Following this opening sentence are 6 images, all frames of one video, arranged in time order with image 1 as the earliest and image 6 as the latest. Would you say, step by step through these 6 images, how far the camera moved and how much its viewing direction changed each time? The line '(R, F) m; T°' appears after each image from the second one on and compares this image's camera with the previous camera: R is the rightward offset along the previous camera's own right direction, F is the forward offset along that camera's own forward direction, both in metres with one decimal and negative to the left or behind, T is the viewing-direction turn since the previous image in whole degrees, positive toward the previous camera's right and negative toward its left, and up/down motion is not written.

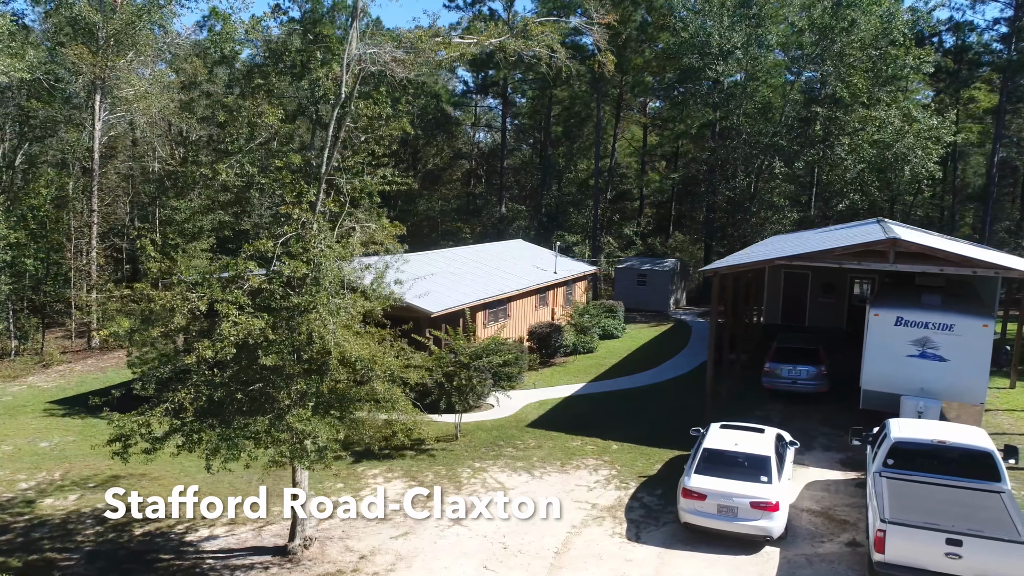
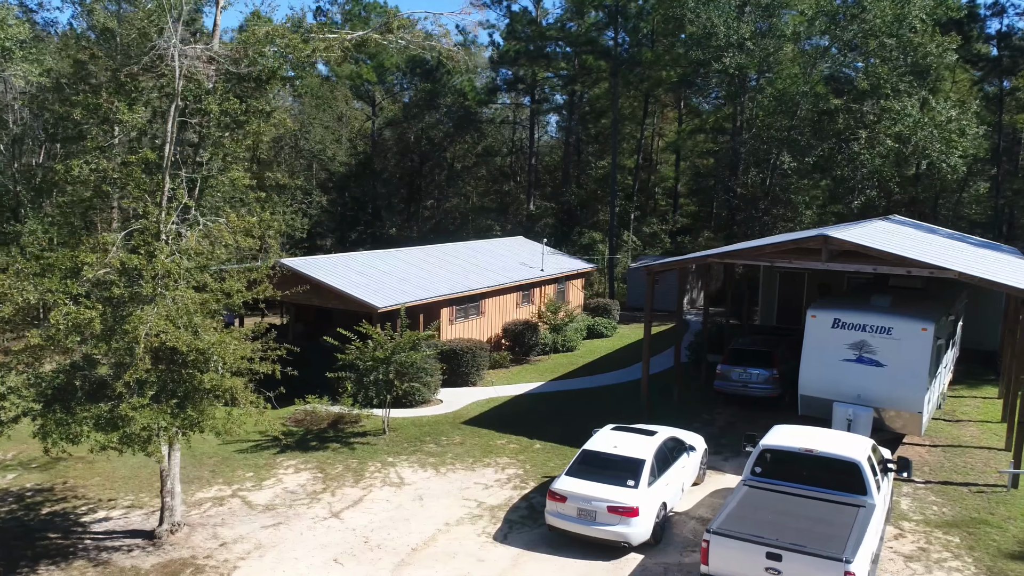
(+2.7, +0.2) m; -5°
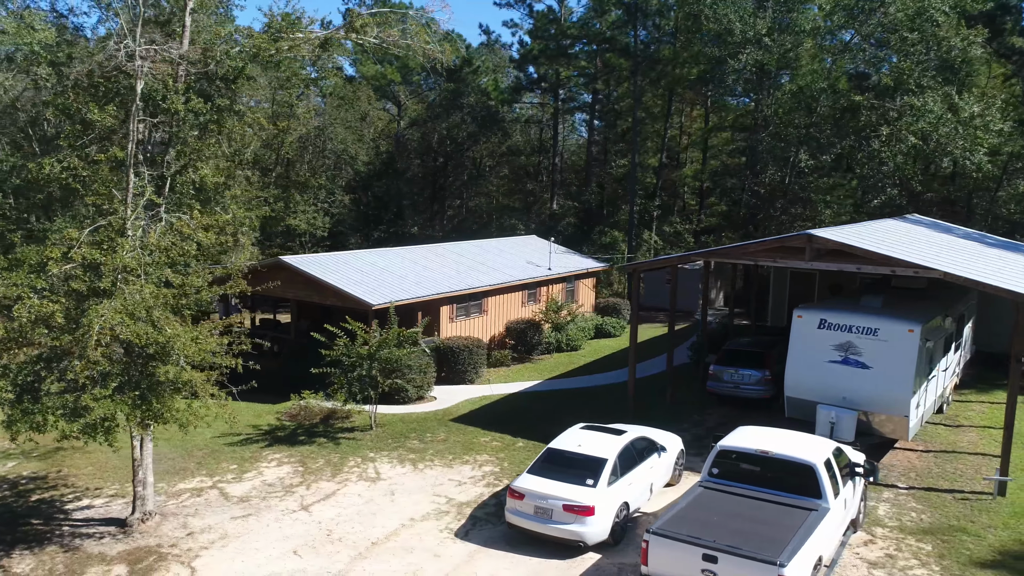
(+1.0, 0.0) m; -3°
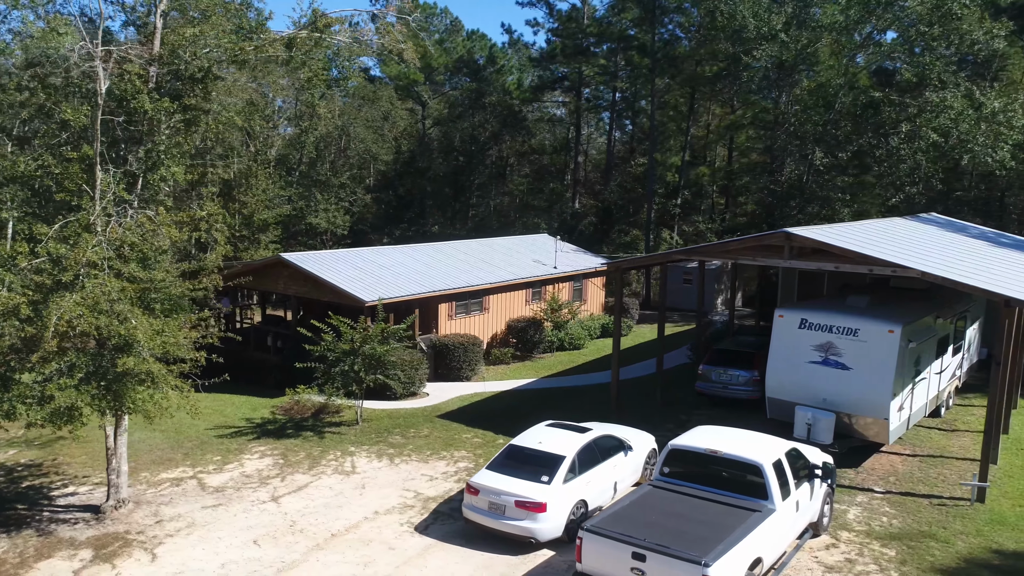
(+1.0, 0.0) m; -3°
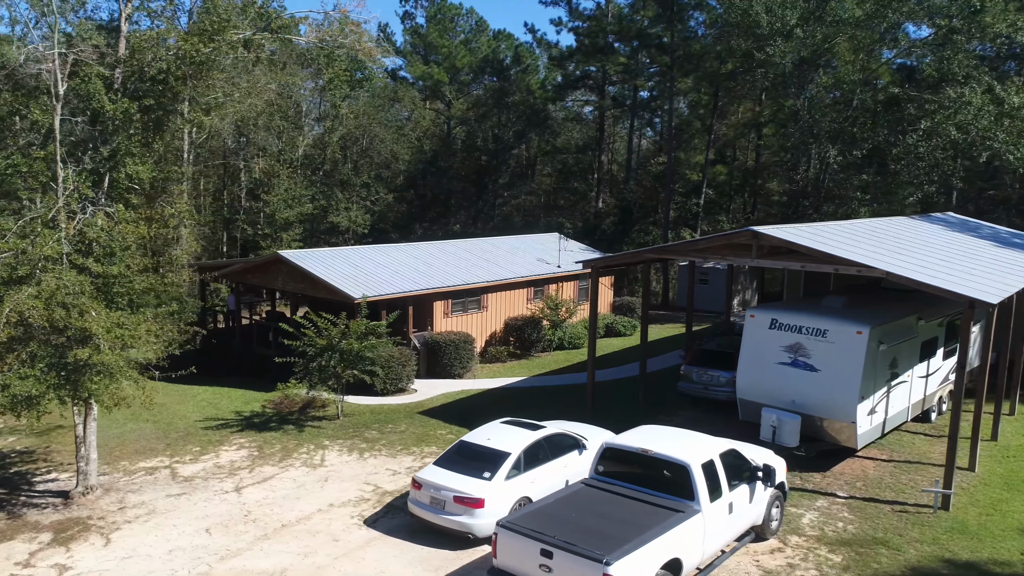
(+1.3, 0.0) m; -3°
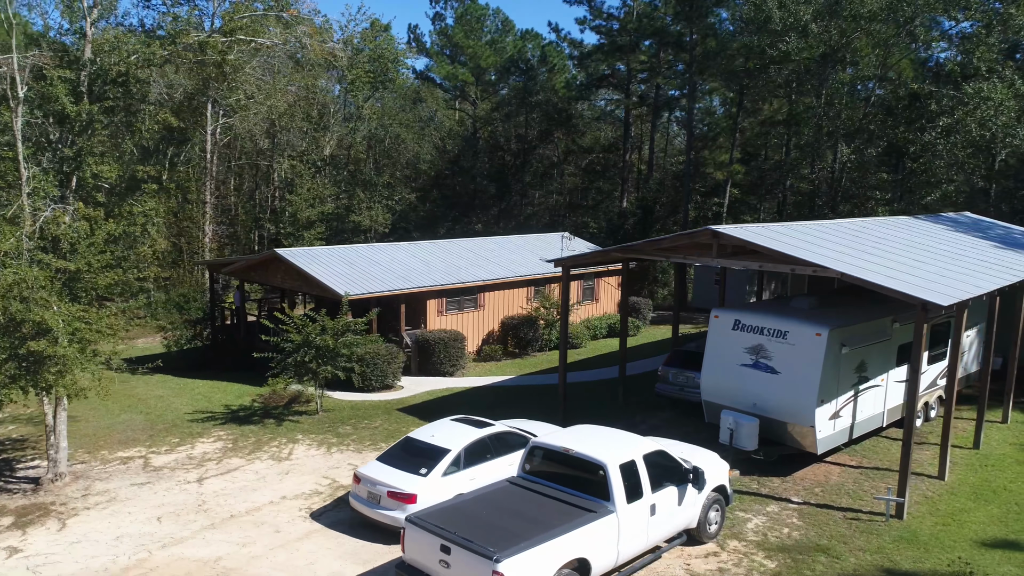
(+1.4, 0.0) m; -3°
